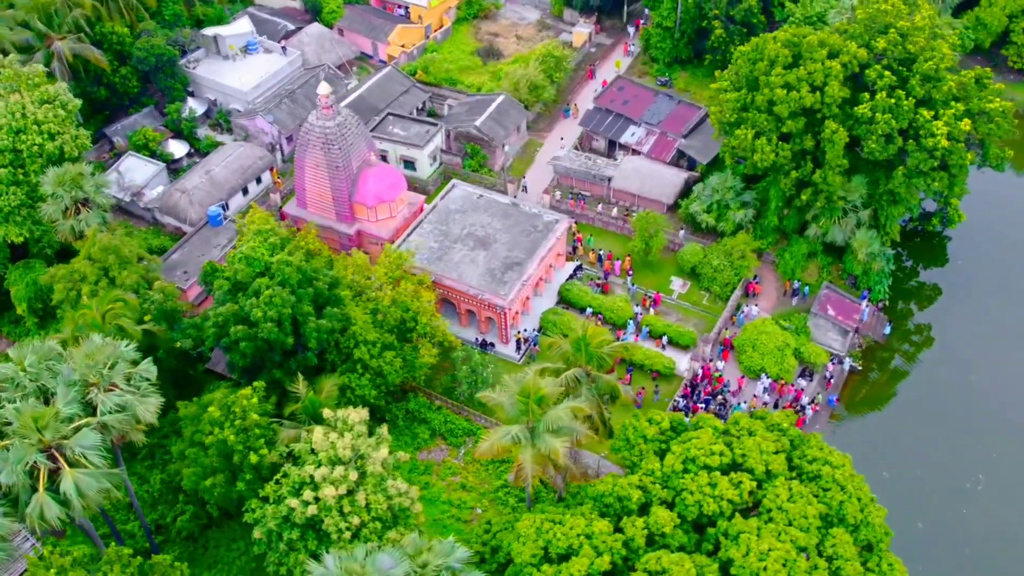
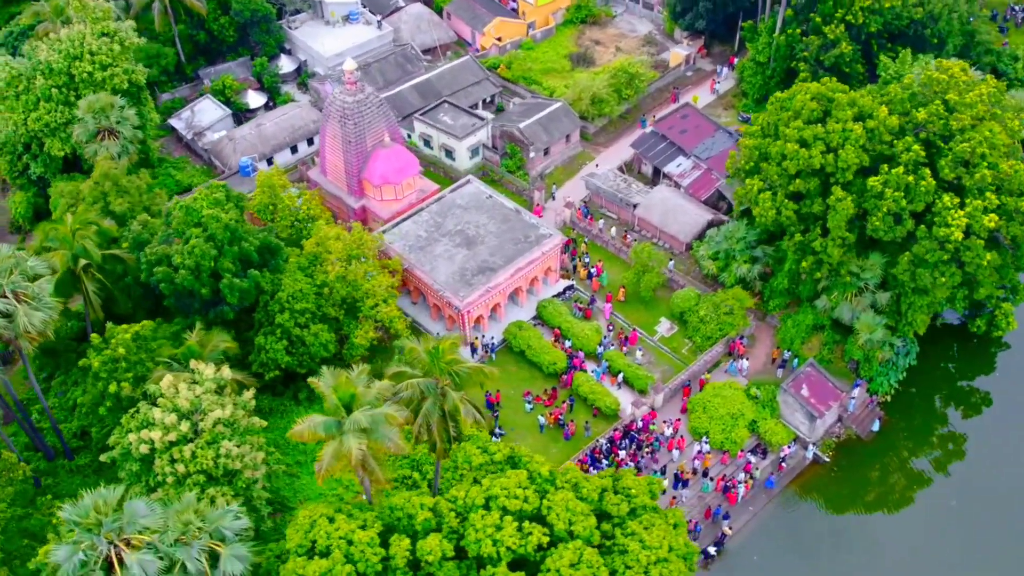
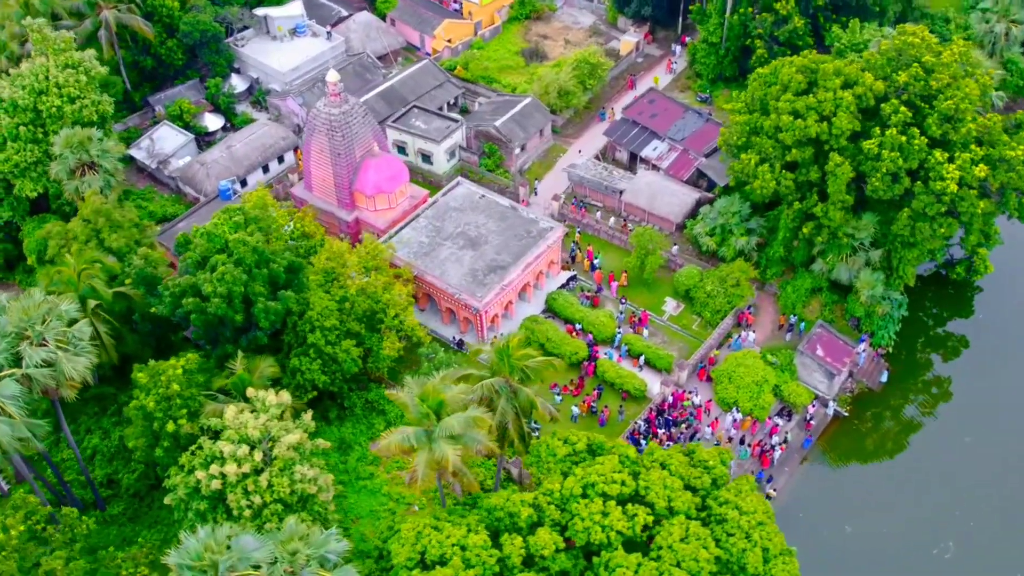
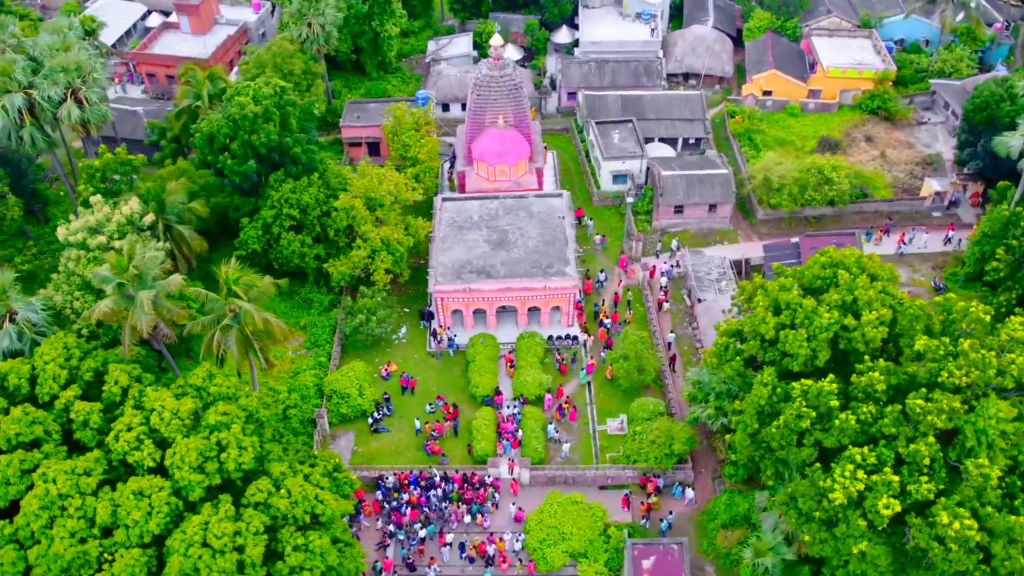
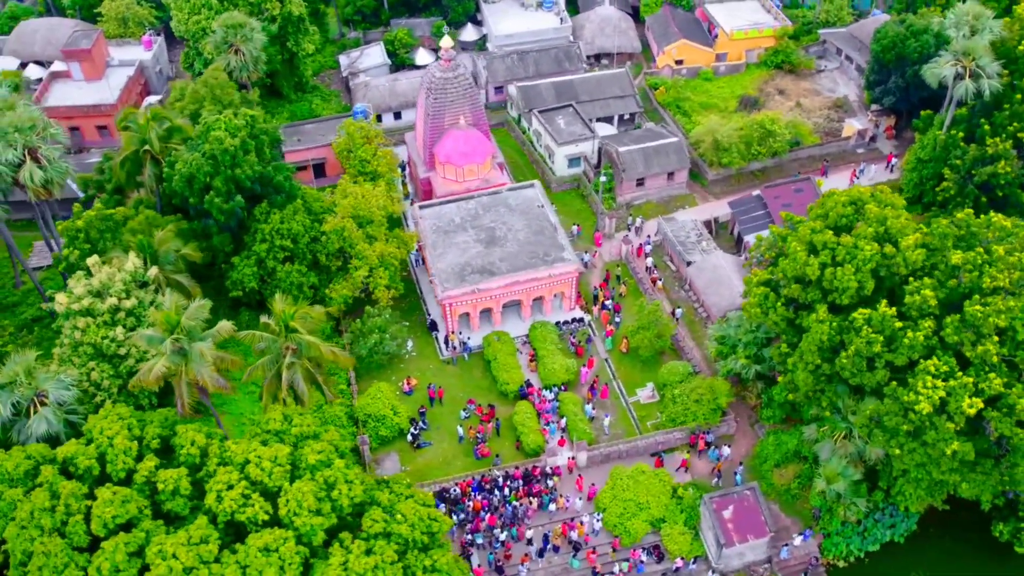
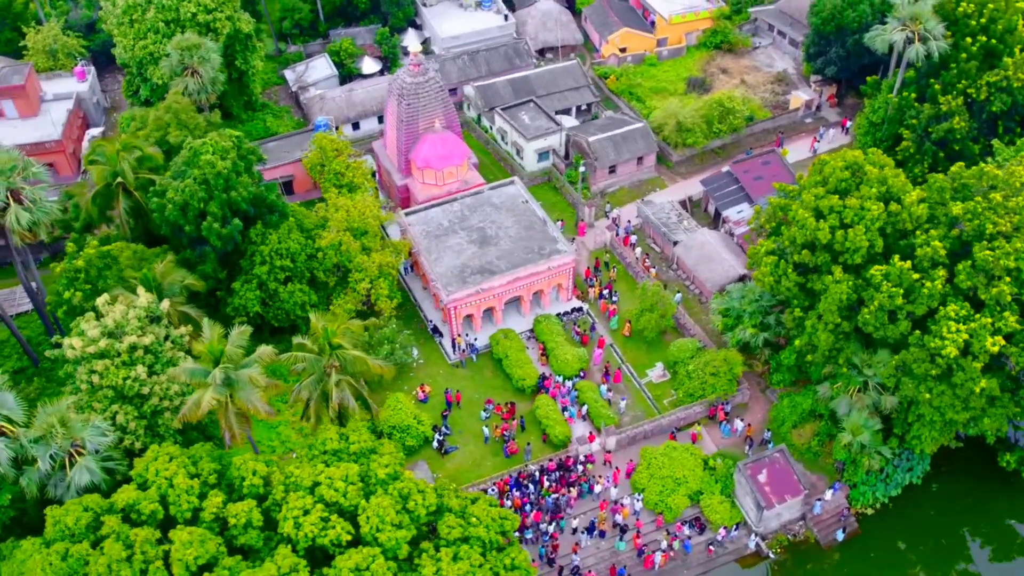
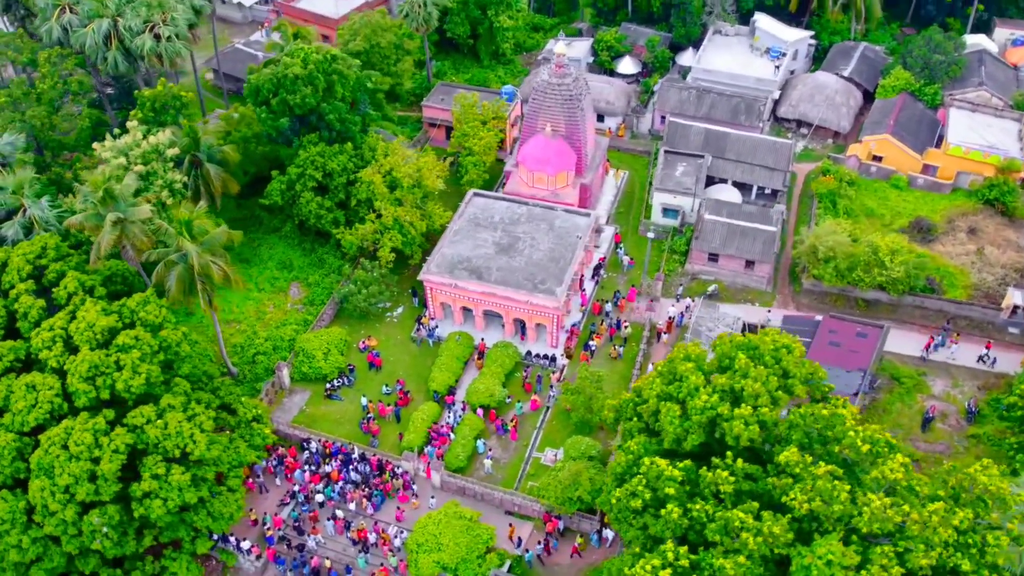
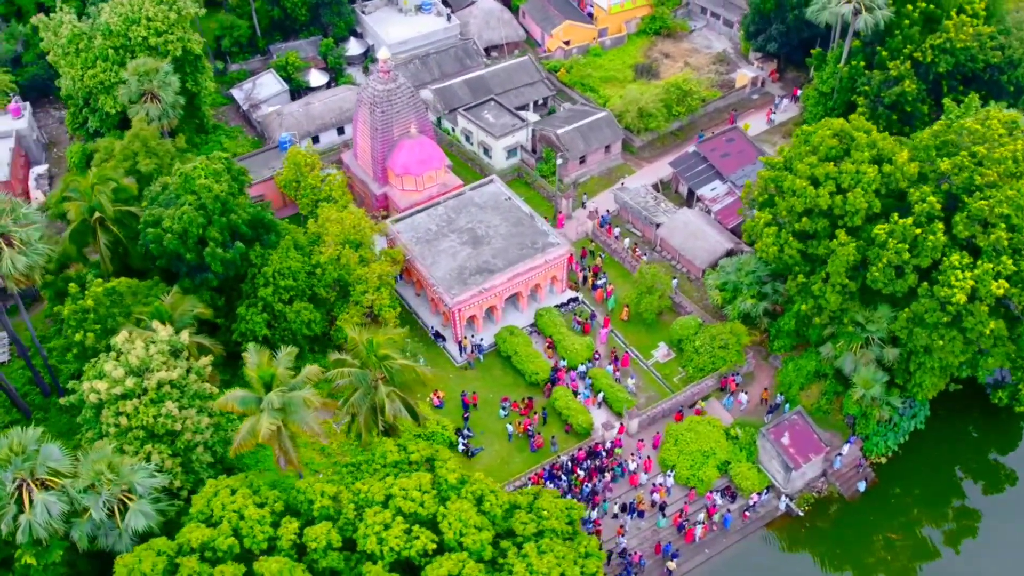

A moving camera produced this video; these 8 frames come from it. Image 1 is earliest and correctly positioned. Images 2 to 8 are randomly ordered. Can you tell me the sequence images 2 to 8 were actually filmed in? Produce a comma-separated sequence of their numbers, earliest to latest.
3, 2, 8, 6, 5, 4, 7
